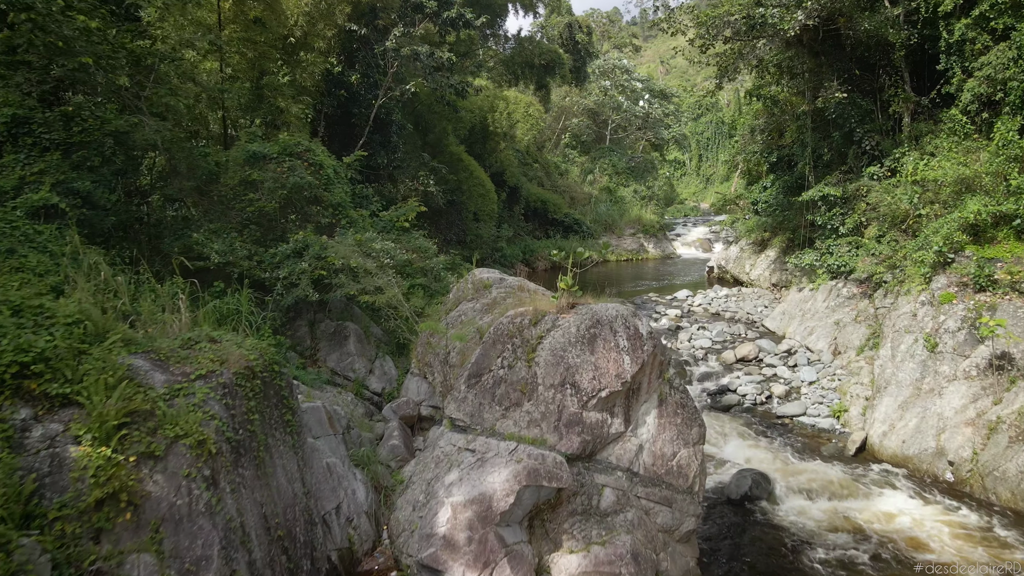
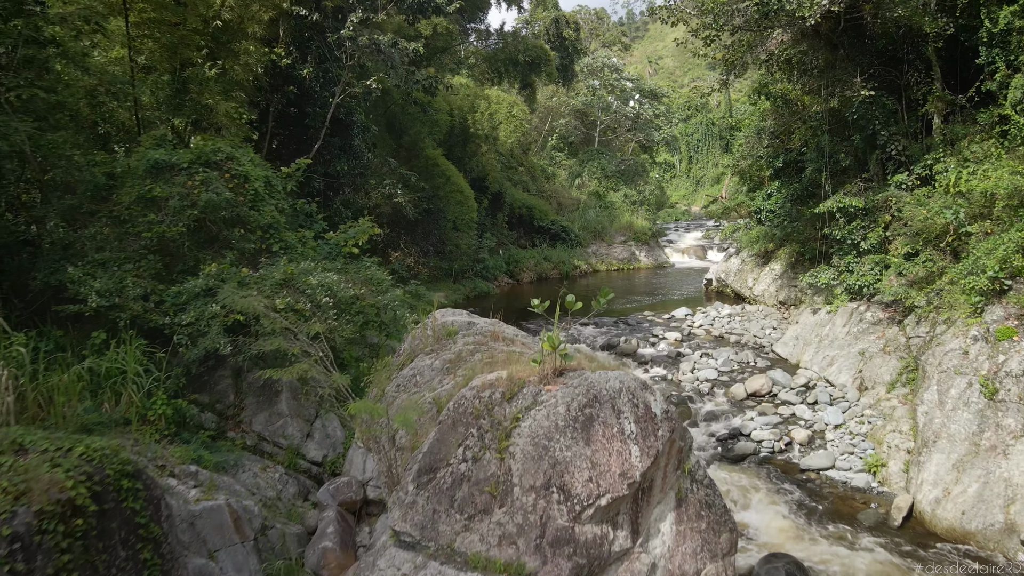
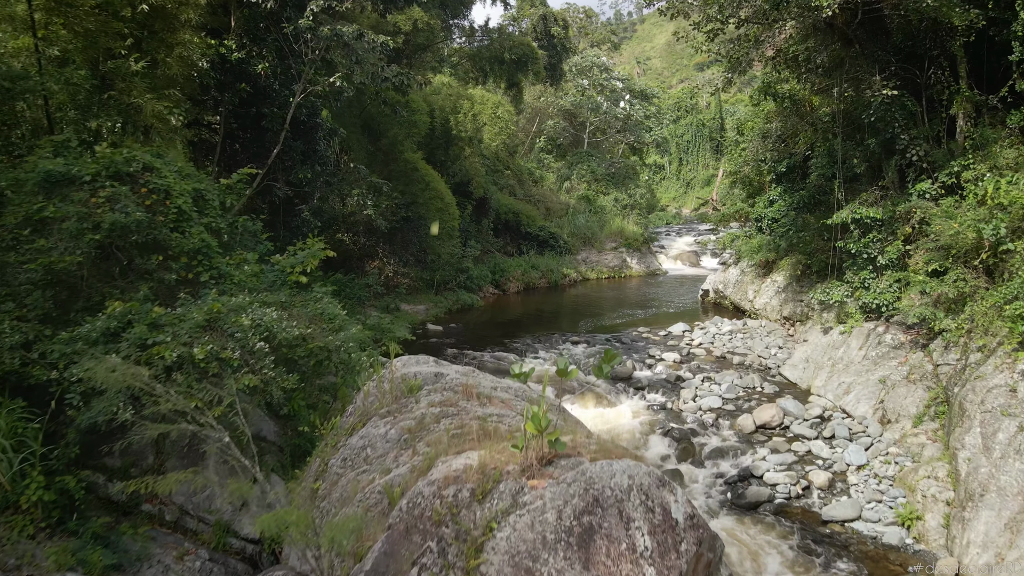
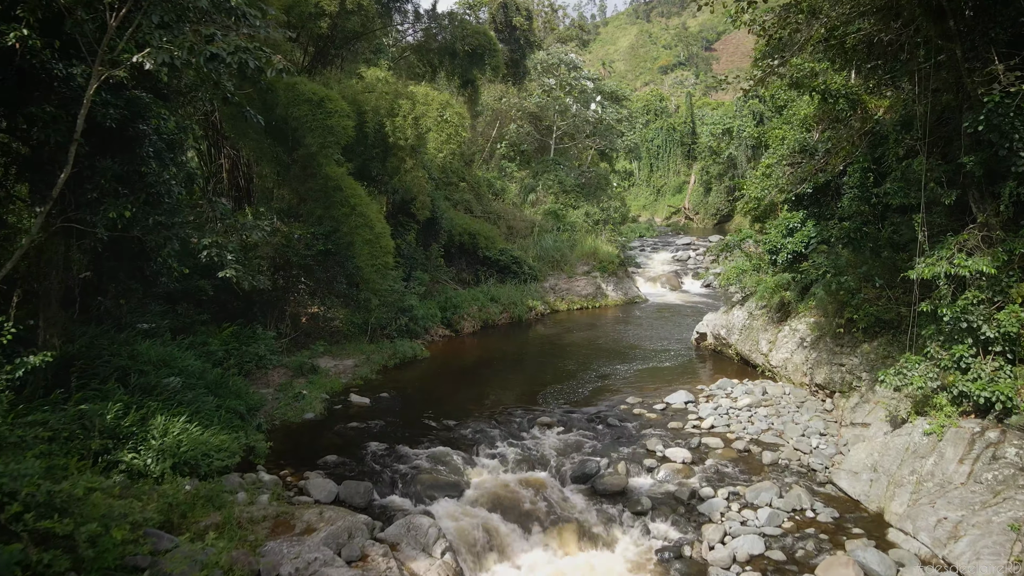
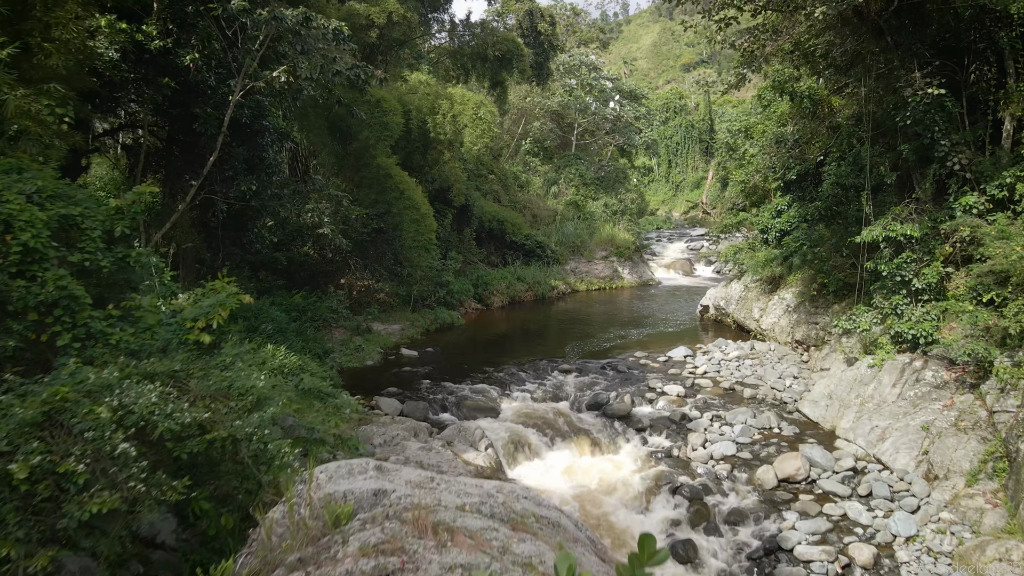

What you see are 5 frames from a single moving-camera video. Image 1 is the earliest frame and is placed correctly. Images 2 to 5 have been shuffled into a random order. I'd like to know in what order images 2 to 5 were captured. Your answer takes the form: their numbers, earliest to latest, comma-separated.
2, 3, 5, 4
